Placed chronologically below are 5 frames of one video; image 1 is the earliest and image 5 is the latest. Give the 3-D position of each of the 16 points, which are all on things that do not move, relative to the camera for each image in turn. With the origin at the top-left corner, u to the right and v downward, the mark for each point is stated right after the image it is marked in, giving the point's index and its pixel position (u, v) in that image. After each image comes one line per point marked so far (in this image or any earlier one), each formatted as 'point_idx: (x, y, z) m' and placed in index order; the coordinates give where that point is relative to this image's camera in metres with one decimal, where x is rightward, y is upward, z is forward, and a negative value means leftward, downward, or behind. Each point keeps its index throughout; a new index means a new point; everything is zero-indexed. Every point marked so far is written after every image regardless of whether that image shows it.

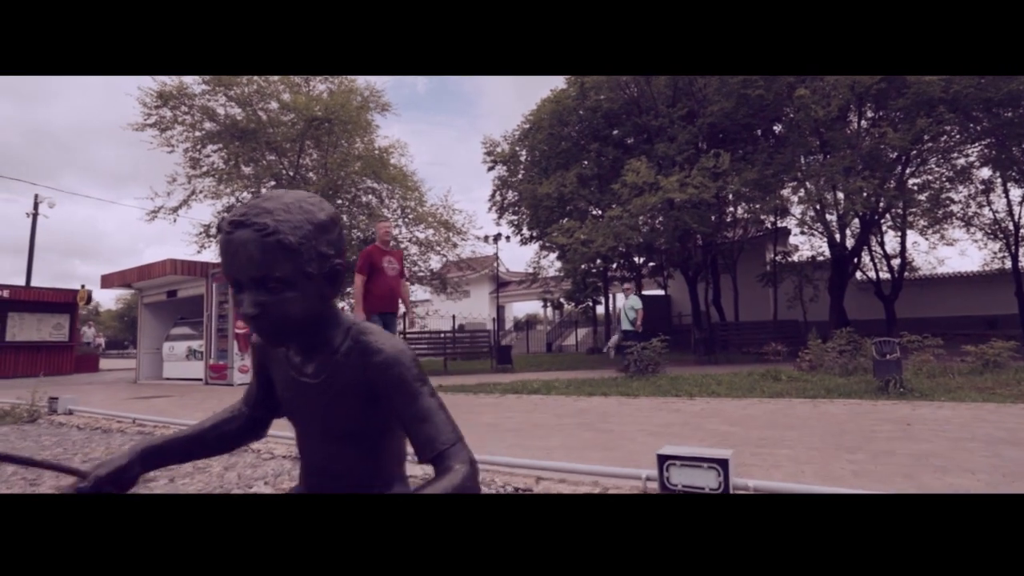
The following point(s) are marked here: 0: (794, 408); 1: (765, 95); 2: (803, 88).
0: (+4.1, -1.8, +7.8) m
1: (+8.0, +6.2, +16.7) m
2: (+8.8, +6.3, +16.2) m
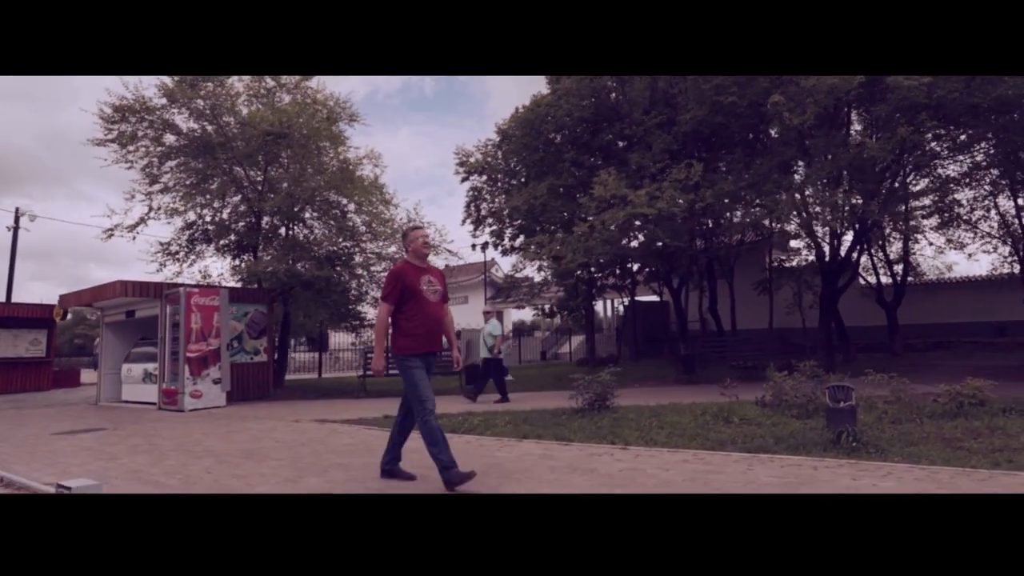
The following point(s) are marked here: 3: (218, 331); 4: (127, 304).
0: (+2.7, -2.4, +6.9) m
1: (+6.8, +5.6, +15.7) m
2: (+7.6, +5.7, +15.2) m
3: (-9.2, -1.3, +16.4) m
4: (-13.0, -0.5, +17.6) m
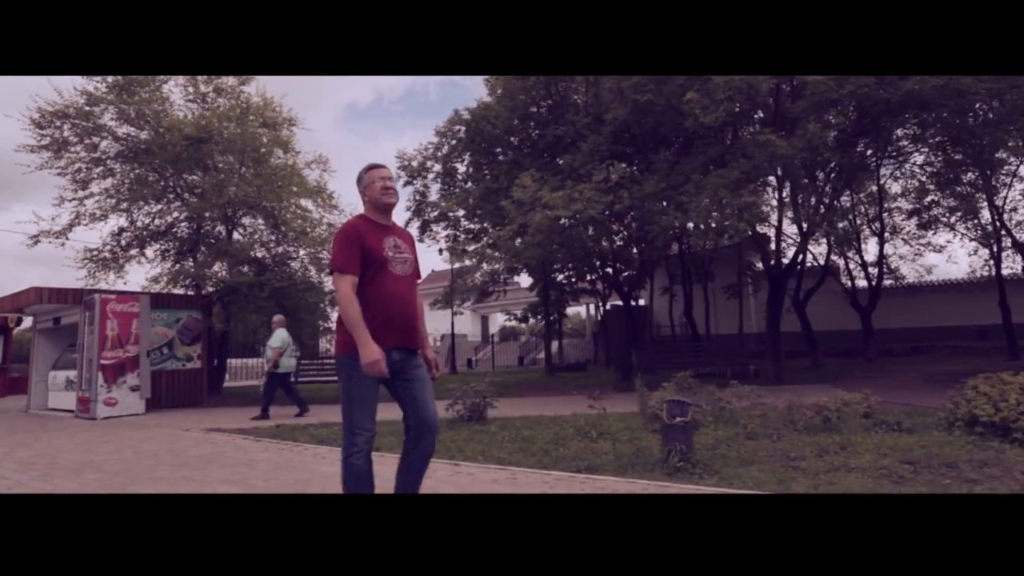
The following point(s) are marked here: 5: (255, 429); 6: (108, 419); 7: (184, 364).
0: (+0.1, -2.5, +6.5) m
1: (+4.3, +5.5, +15.2) m
2: (+5.1, +5.6, +14.7) m
3: (-11.6, -1.5, +16.2) m
4: (-15.4, -0.8, +17.5) m
5: (-6.0, -3.3, +12.2) m
6: (-11.9, -3.8, +15.4) m
7: (-11.5, -2.7, +18.4) m
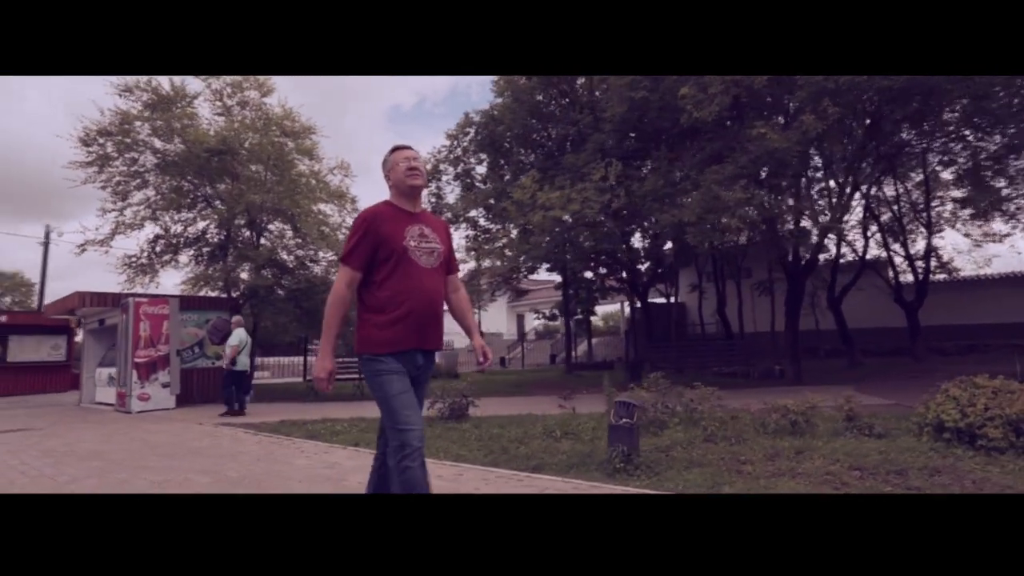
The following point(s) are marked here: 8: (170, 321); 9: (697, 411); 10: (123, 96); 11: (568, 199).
0: (-0.7, -2.6, +6.7) m
1: (+4.2, +5.5, +15.0) m
2: (+5.0, +5.6, +14.4) m
3: (-11.5, -1.7, +17.4) m
4: (-15.1, -0.9, +19.1) m
5: (-6.2, -3.3, +12.9) m
6: (-11.8, -4.0, +16.7) m
7: (-11.2, -2.8, +19.6) m
8: (-11.5, -1.1, +17.6) m
9: (+3.1, -2.1, +8.8) m
10: (-14.5, +7.2, +19.6) m
11: (+1.7, +2.6, +15.5) m
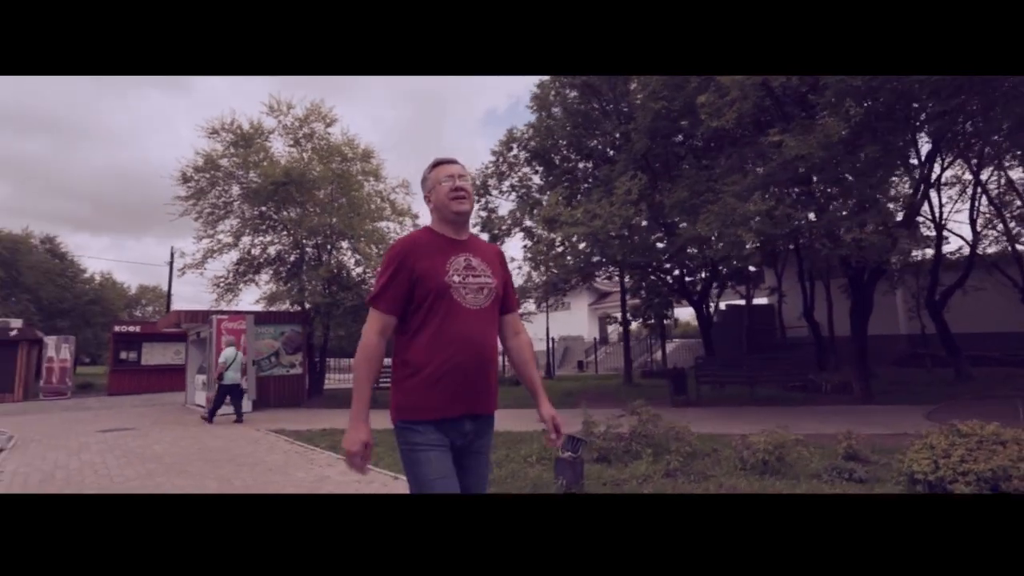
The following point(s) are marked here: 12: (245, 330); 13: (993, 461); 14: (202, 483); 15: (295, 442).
0: (-1.5, -3.1, +7.2) m
1: (+4.7, +5.1, +14.4) m
2: (+5.3, +5.2, +13.7) m
3: (-10.1, -2.3, +19.8) m
4: (-13.4, -1.6, +22.0) m
5: (-5.7, -3.9, +14.3) m
6: (-10.5, -4.6, +19.1) m
7: (-9.4, -3.4, +21.8) m
8: (-10.1, -1.8, +20.0) m
9: (+2.6, -2.5, +8.5) m
10: (-12.8, +6.4, +22.4) m
11: (+2.4, +2.2, +15.4) m
12: (-10.1, -1.6, +19.8) m
13: (+5.3, -1.9, +5.7) m
14: (-5.5, -3.5, +9.4) m
15: (-5.4, -3.8, +13.0) m
